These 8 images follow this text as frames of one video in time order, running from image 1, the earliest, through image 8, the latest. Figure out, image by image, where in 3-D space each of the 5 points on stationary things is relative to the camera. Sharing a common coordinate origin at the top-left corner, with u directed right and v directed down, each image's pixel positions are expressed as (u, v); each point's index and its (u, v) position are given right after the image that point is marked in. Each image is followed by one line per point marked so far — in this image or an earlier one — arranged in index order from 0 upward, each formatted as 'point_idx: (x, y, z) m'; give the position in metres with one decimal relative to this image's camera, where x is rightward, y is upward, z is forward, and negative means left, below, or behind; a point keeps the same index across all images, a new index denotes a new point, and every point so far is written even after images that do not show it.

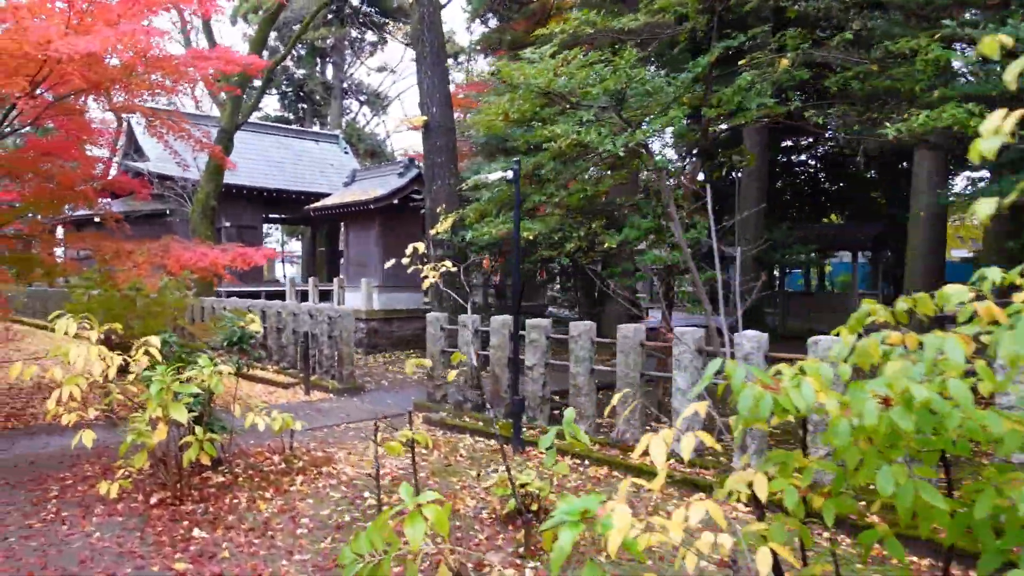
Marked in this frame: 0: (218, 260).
0: (-2.6, +0.3, +6.5) m
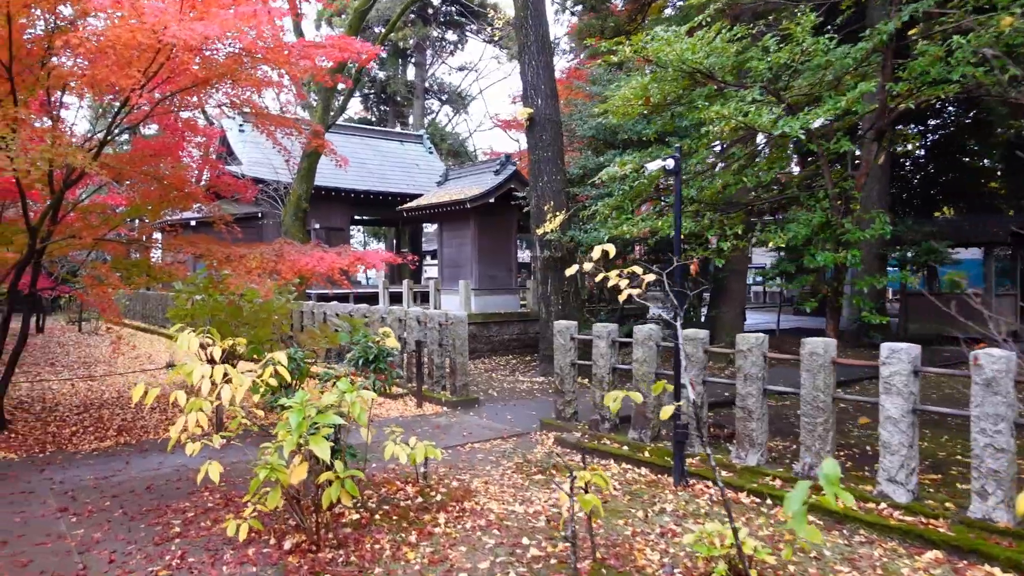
0: (-1.5, +0.2, +6.0) m
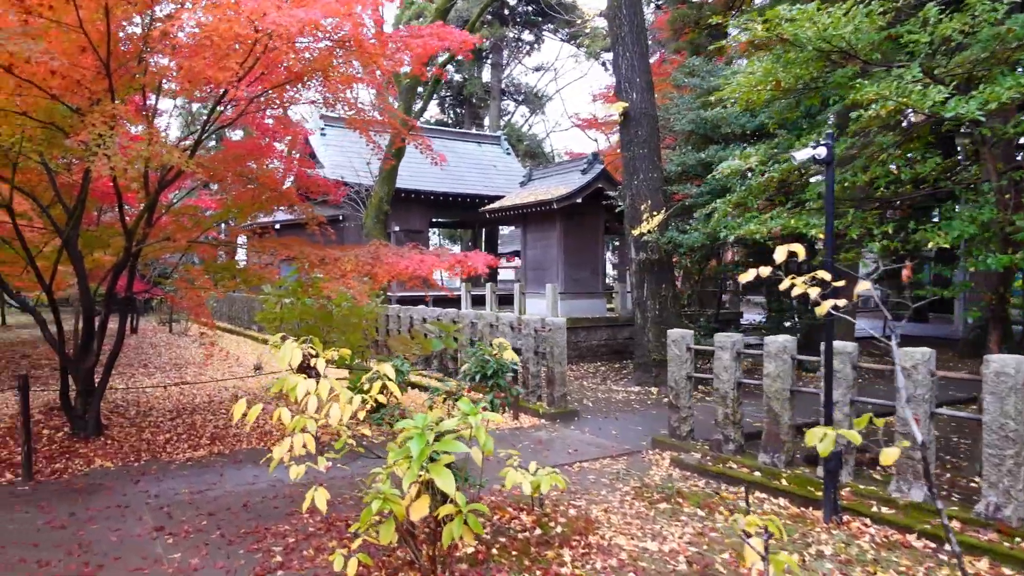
0: (-0.6, +0.2, +5.7) m
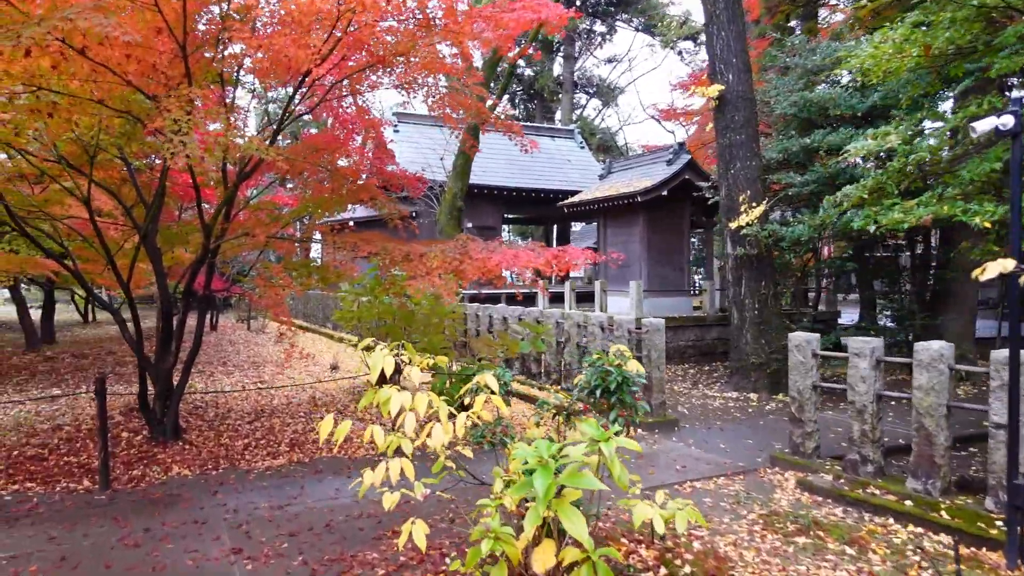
0: (+0.1, +0.2, +5.2) m
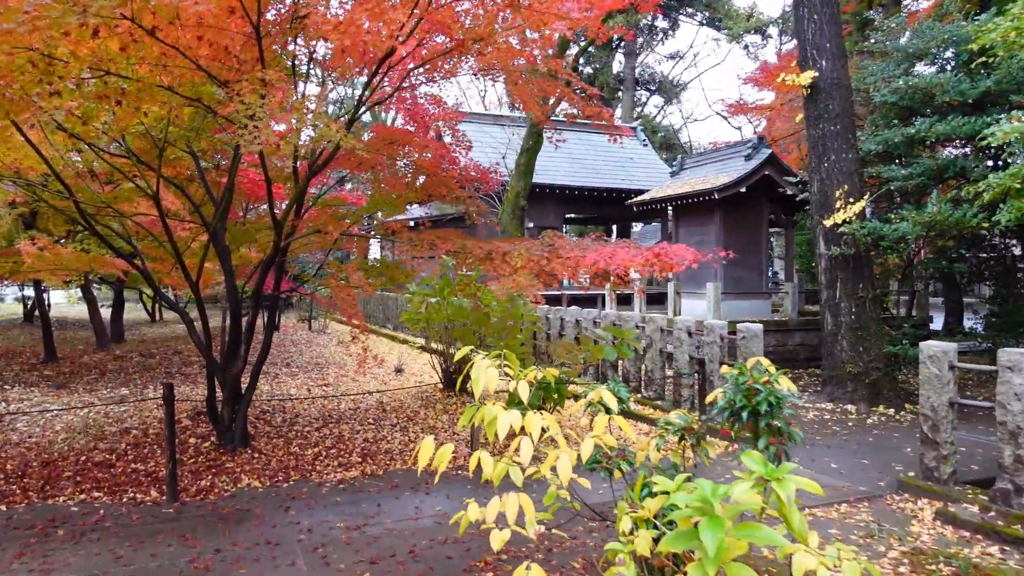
0: (+0.7, +0.2, +4.7) m
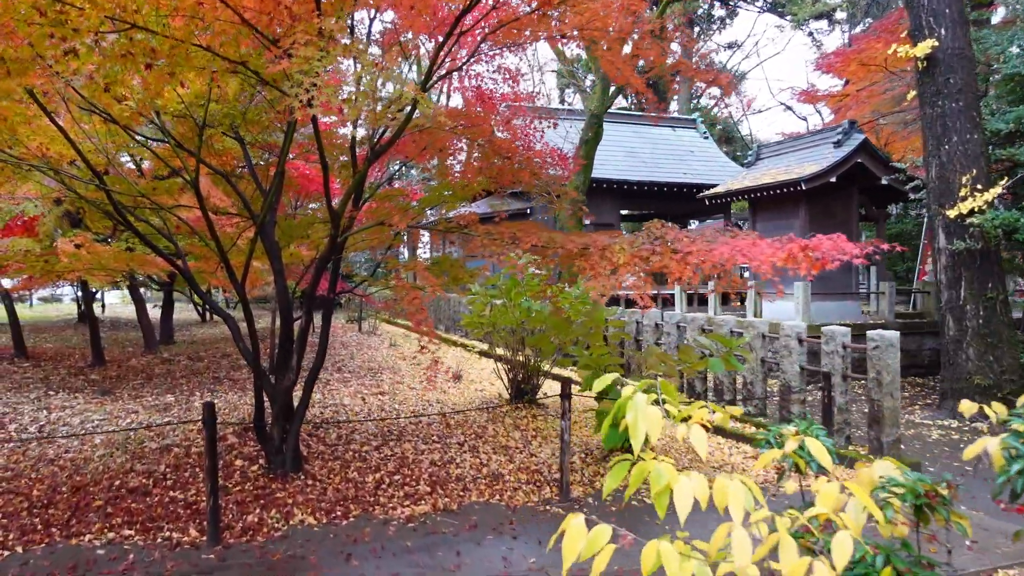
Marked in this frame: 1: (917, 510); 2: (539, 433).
0: (+1.3, +0.2, +3.8) m
1: (+1.2, -0.6, +2.1) m
2: (+0.2, -1.3, +6.4) m
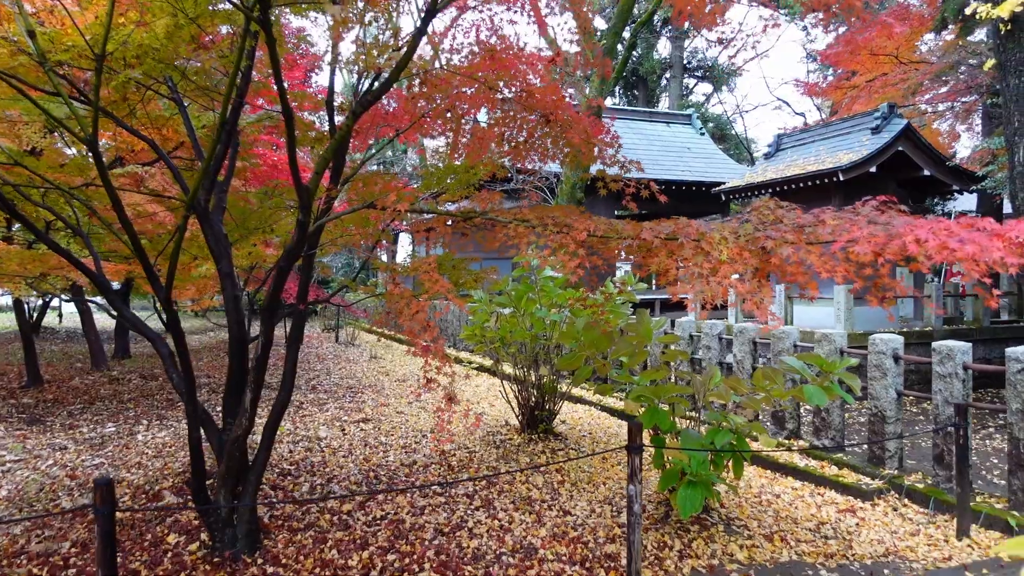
0: (+1.5, +0.1, +2.6) m
1: (+1.4, -0.6, +0.8) m
2: (+0.4, -1.3, +5.1) m
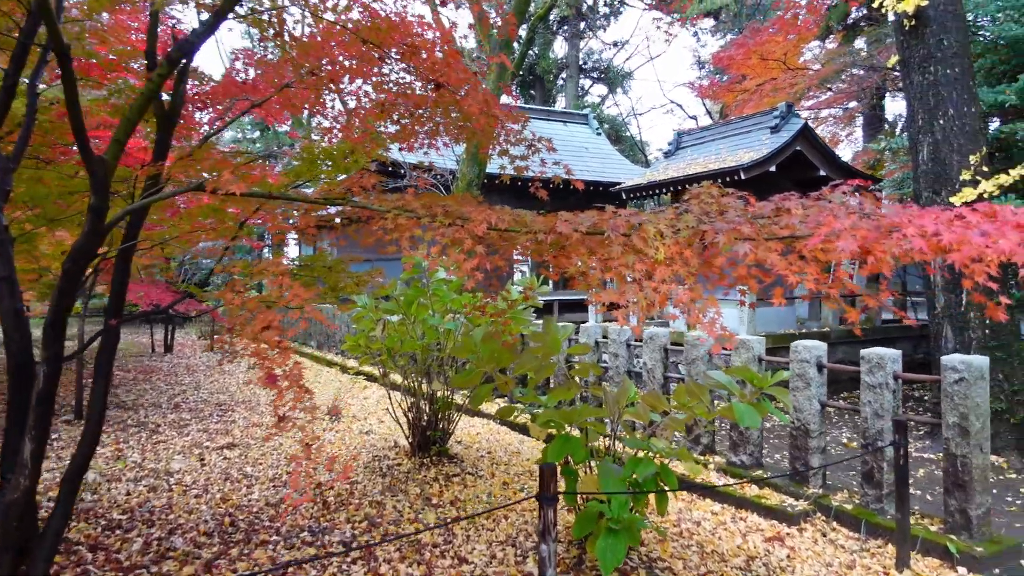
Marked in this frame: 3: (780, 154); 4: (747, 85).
0: (+1.1, +0.1, +2.1) m
1: (+1.3, -0.7, +0.3) m
2: (-0.3, -1.3, +4.4) m
3: (+3.3, +1.6, +8.8) m
4: (+4.7, +4.1, +14.5) m
